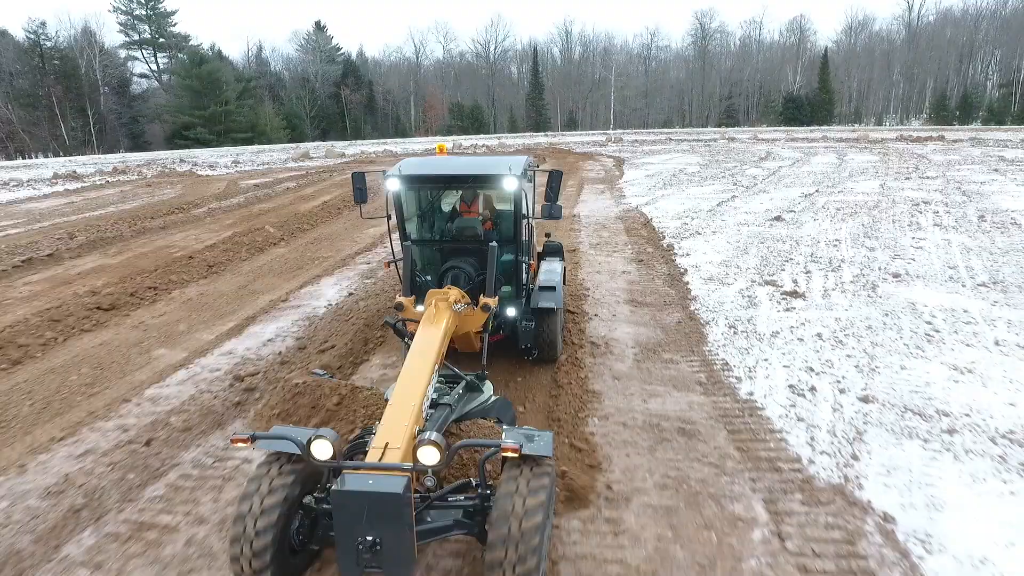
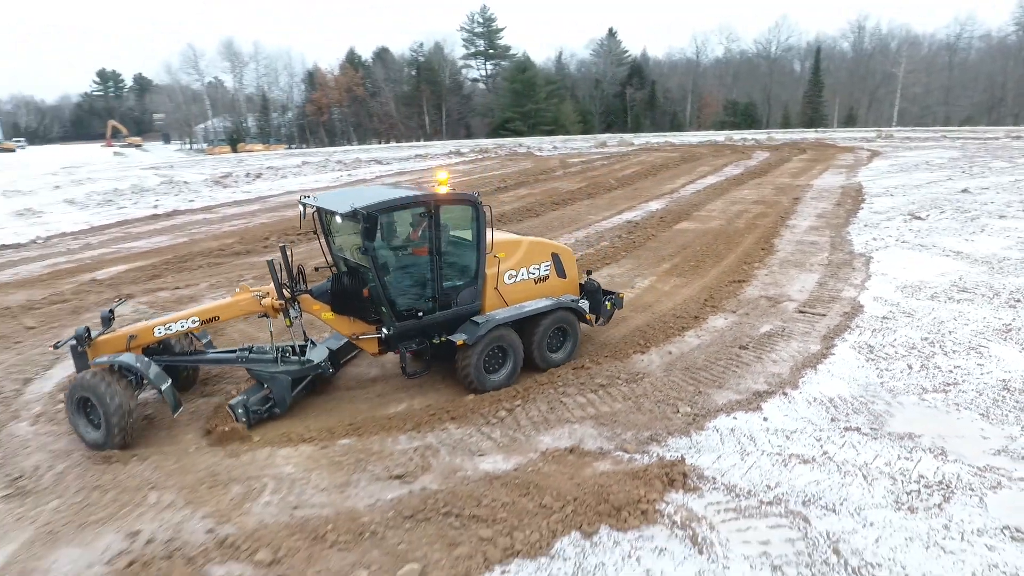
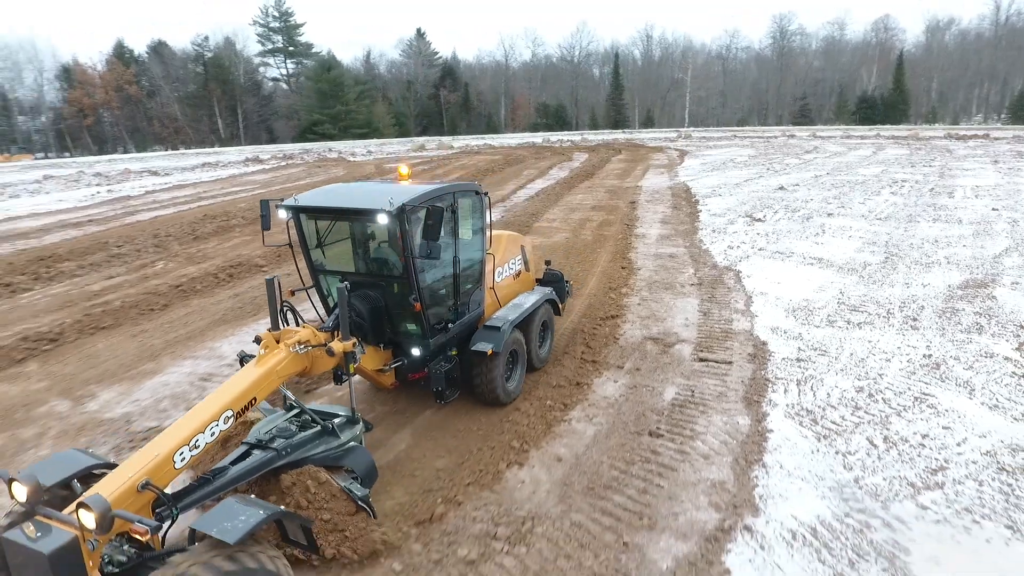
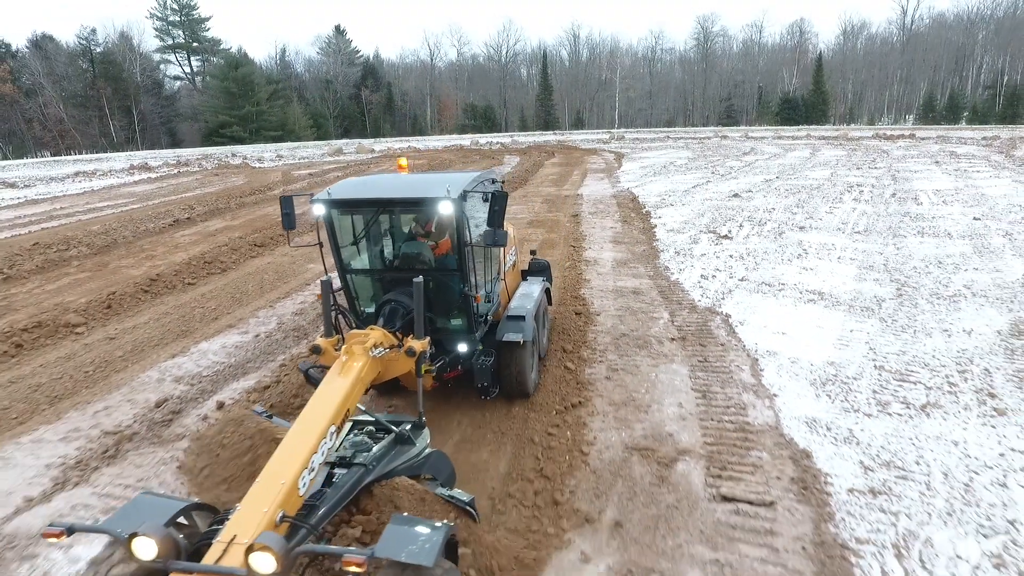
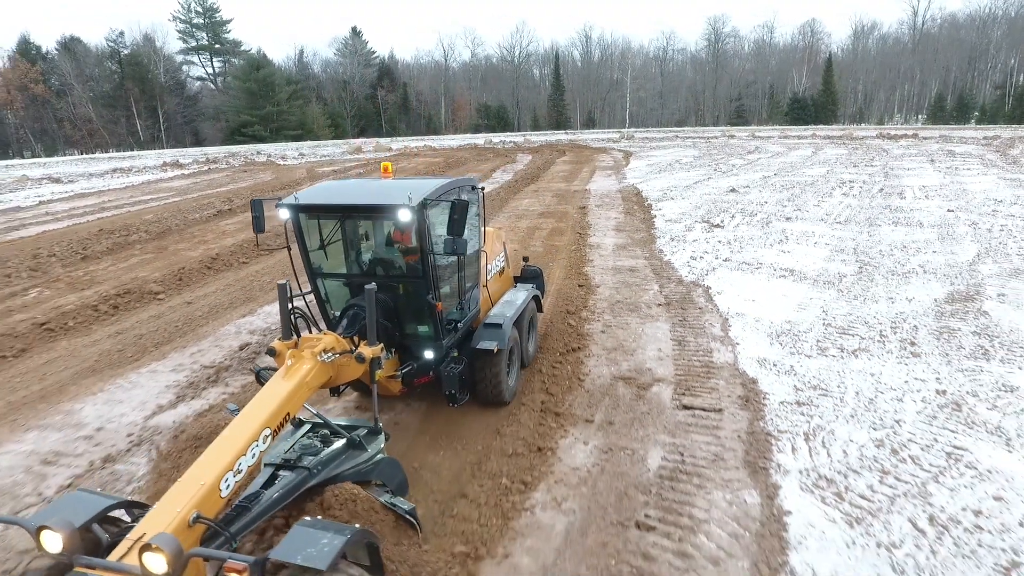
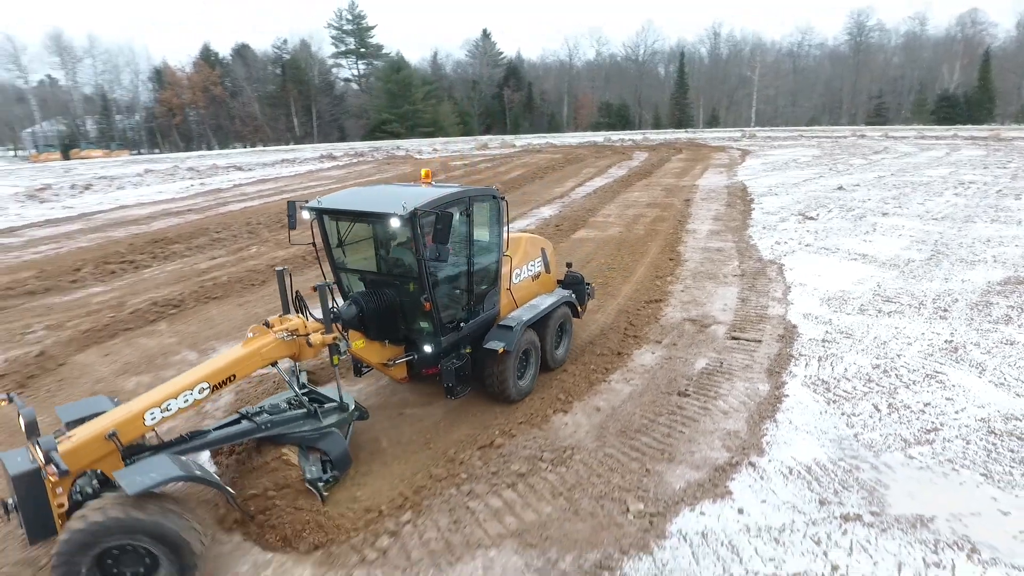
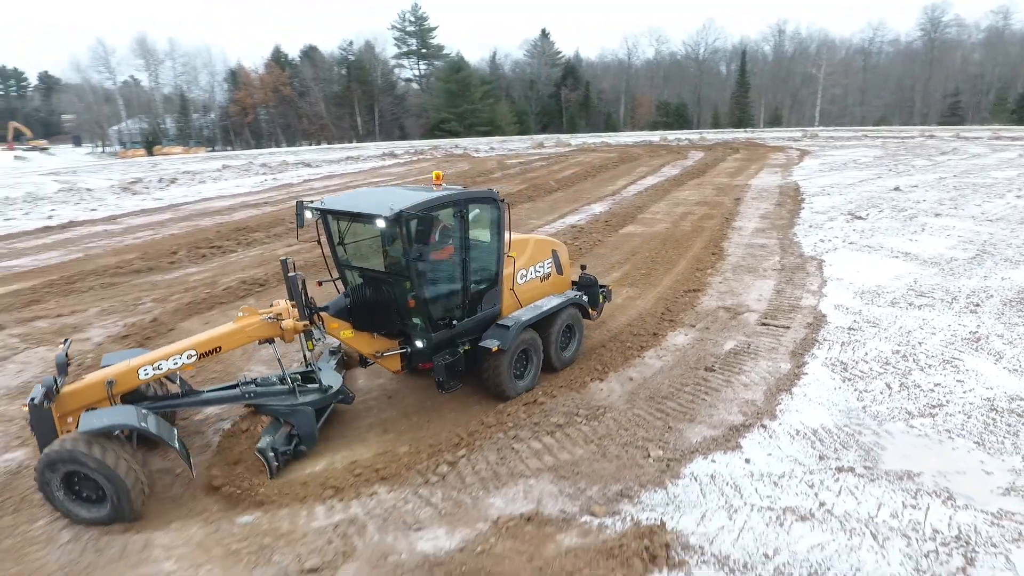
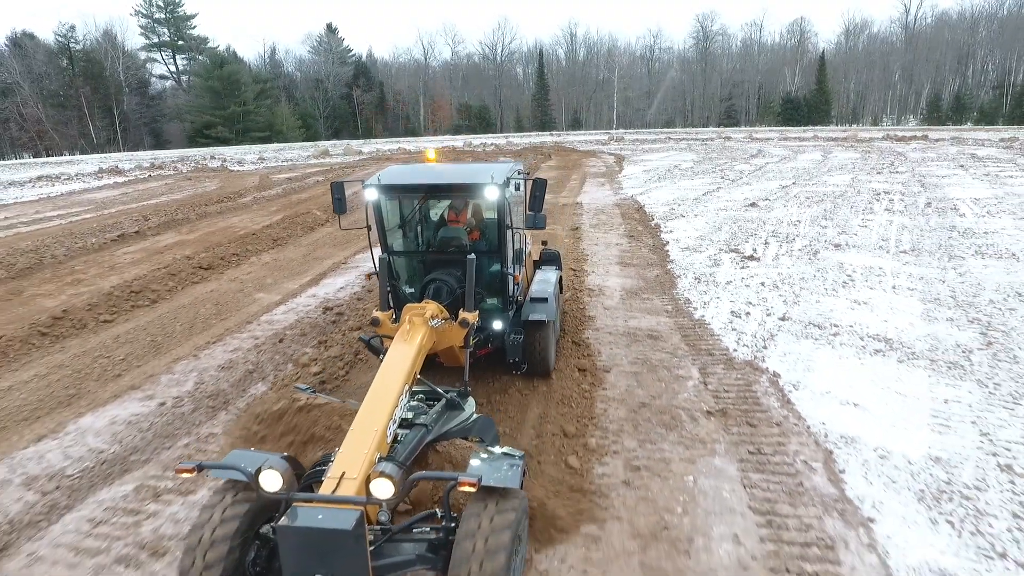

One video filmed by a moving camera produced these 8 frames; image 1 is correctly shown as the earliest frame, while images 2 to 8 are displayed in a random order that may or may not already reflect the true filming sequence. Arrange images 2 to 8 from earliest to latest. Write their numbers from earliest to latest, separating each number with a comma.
8, 4, 5, 3, 6, 7, 2
